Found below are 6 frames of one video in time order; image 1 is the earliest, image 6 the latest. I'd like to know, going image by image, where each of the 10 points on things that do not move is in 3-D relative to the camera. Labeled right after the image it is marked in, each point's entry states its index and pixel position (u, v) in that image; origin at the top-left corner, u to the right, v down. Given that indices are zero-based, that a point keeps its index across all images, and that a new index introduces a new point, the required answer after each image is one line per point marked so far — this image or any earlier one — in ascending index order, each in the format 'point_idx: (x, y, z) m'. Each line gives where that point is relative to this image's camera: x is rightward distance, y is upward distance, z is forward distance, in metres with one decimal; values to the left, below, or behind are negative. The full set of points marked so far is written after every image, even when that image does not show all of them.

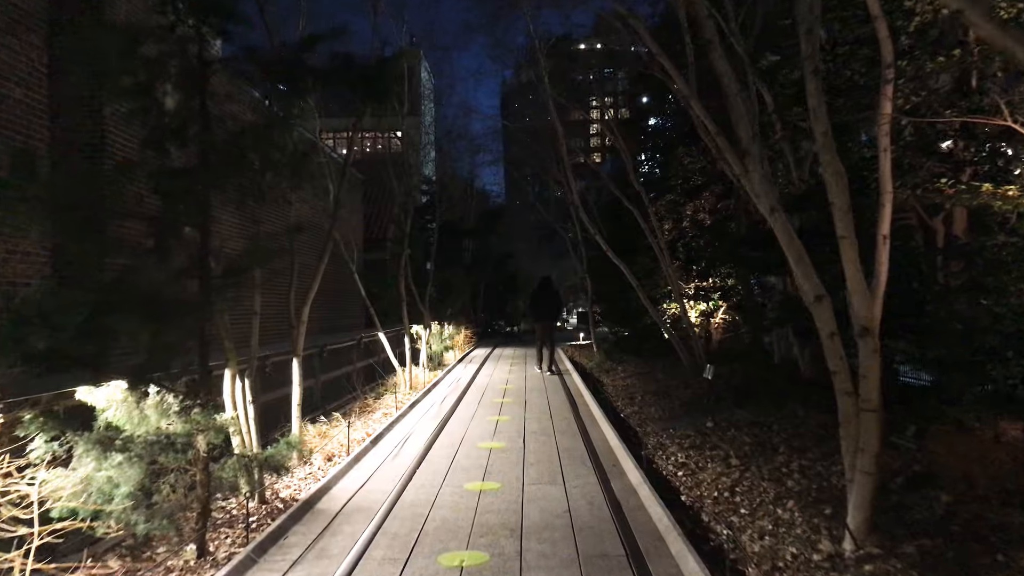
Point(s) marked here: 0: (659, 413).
0: (+1.3, -1.1, +7.8) m
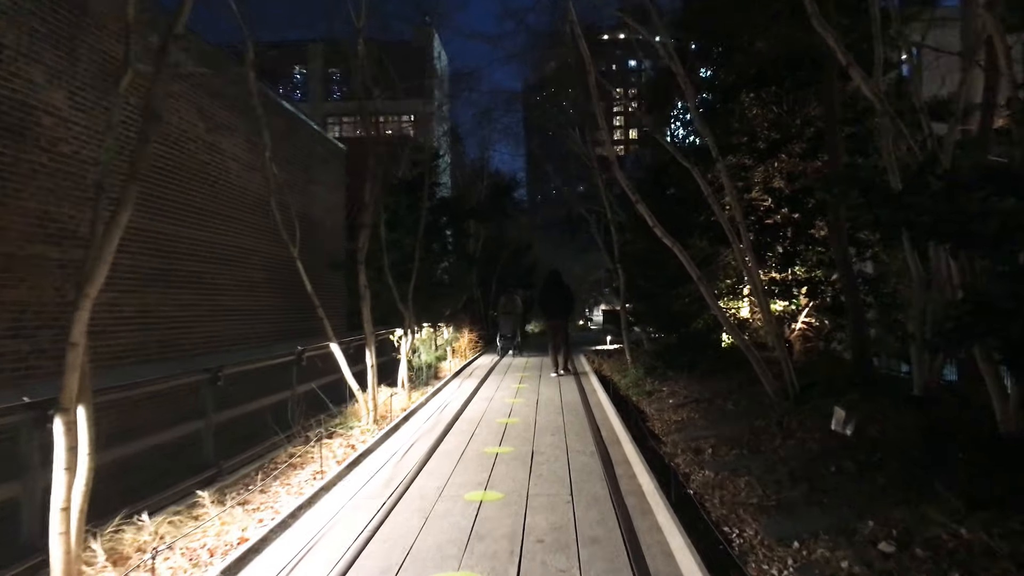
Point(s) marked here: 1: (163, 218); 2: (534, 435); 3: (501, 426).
0: (+1.3, -1.1, +4.6) m
1: (-3.3, +0.7, +8.2) m
2: (+0.2, -1.1, +6.8) m
3: (-0.1, -1.1, +7.3) m
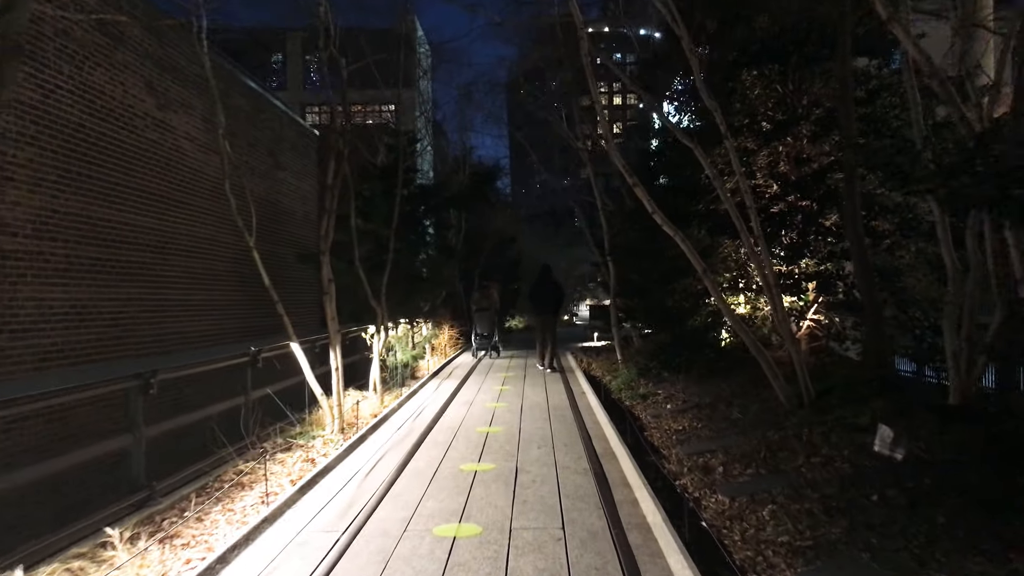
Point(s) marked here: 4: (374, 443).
0: (+1.2, -1.0, +3.8) m
1: (-3.4, +0.7, +7.4) m
2: (0.0, -1.1, +6.0) m
3: (-0.2, -1.1, +6.5) m
4: (-1.0, -1.1, +6.5) m
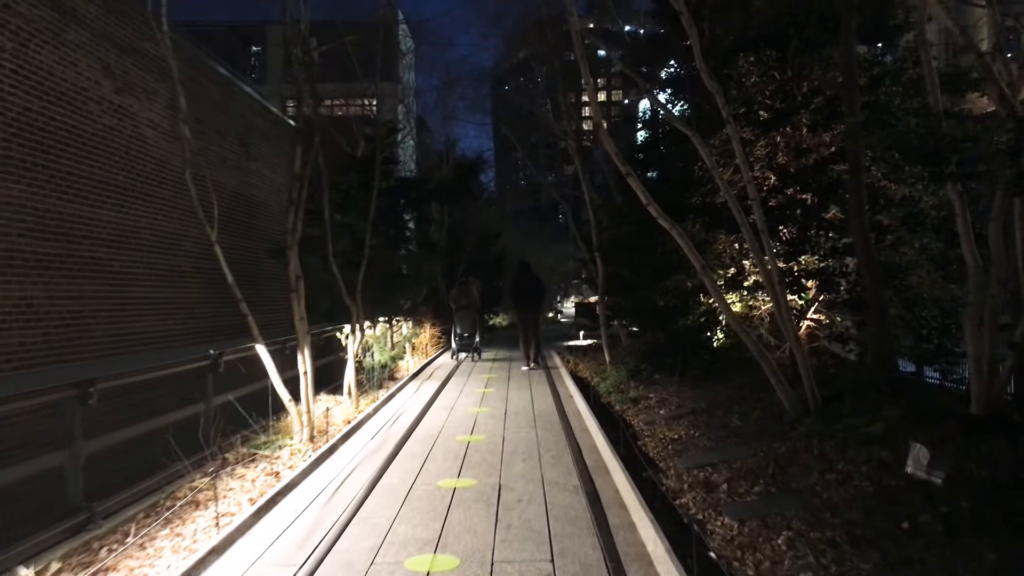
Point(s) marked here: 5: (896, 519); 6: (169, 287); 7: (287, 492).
0: (+1.1, -1.0, +3.3) m
1: (-3.6, +0.7, +6.8) m
2: (-0.1, -1.1, +5.5) m
3: (-0.4, -1.1, +6.0) m
4: (-1.1, -1.1, +6.0) m
5: (+1.5, -0.9, +3.5) m
6: (-3.5, 0.0, +8.8) m
7: (-1.3, -1.1, +5.0) m
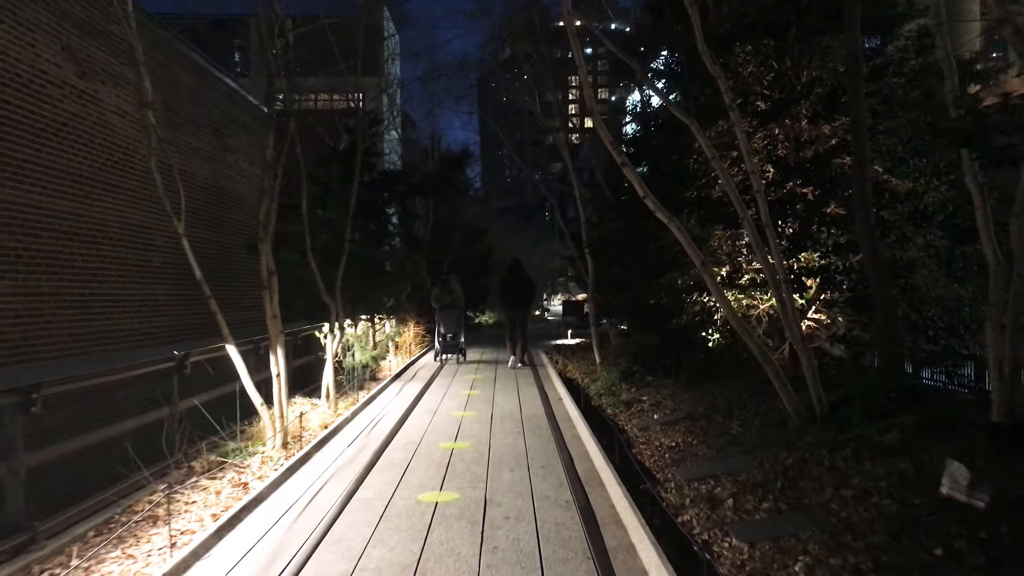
0: (+1.1, -1.0, +3.0) m
1: (-3.6, +0.8, +6.3) m
2: (-0.1, -1.1, +5.1) m
3: (-0.4, -1.1, +5.6) m
4: (-1.2, -1.1, +5.6) m
5: (+1.5, -0.9, +3.2) m
6: (-3.6, 0.0, +8.4) m
7: (-1.3, -1.1, +4.6) m
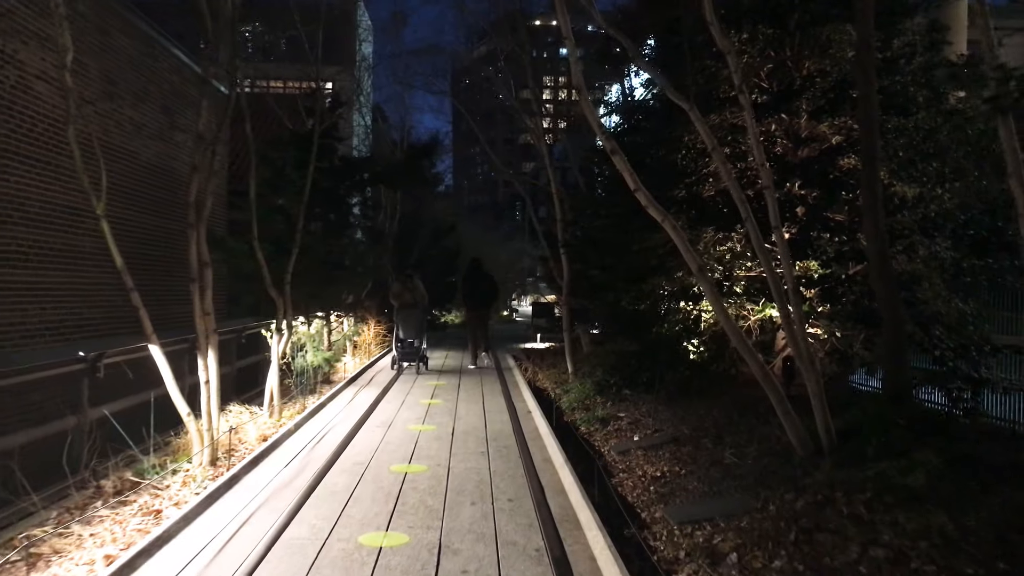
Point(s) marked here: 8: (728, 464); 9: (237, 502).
0: (+1.0, -1.1, +2.3) m
1: (-3.8, +0.9, +5.5) m
2: (-0.3, -1.1, +4.3) m
3: (-0.6, -1.1, +4.9) m
4: (-1.4, -1.1, +4.8) m
5: (+1.4, -1.0, +2.5) m
6: (-3.8, +0.2, +7.5) m
7: (-1.5, -1.1, +3.8) m
8: (+1.2, -1.0, +5.0) m
9: (-1.4, -1.1, +4.5) m
